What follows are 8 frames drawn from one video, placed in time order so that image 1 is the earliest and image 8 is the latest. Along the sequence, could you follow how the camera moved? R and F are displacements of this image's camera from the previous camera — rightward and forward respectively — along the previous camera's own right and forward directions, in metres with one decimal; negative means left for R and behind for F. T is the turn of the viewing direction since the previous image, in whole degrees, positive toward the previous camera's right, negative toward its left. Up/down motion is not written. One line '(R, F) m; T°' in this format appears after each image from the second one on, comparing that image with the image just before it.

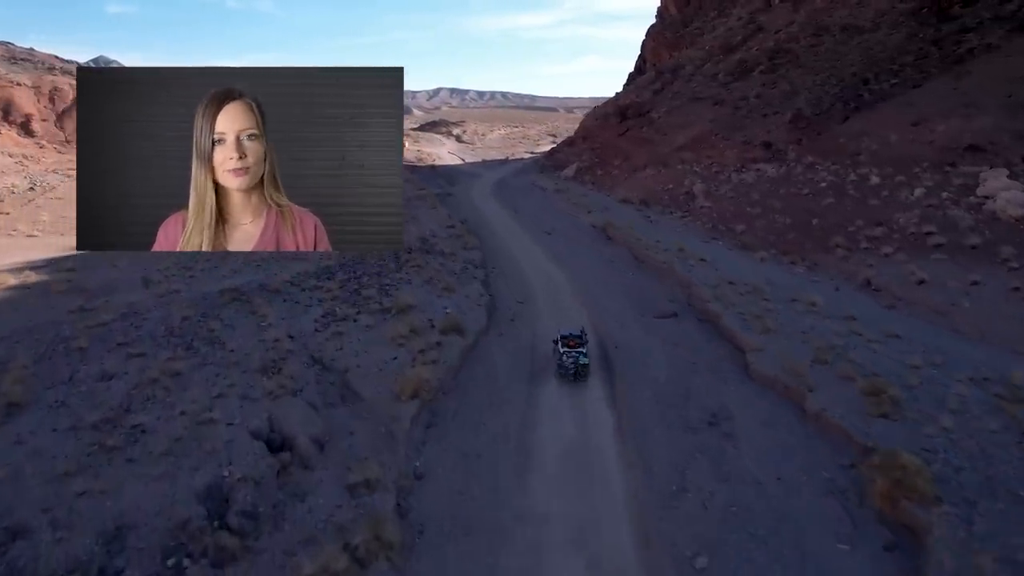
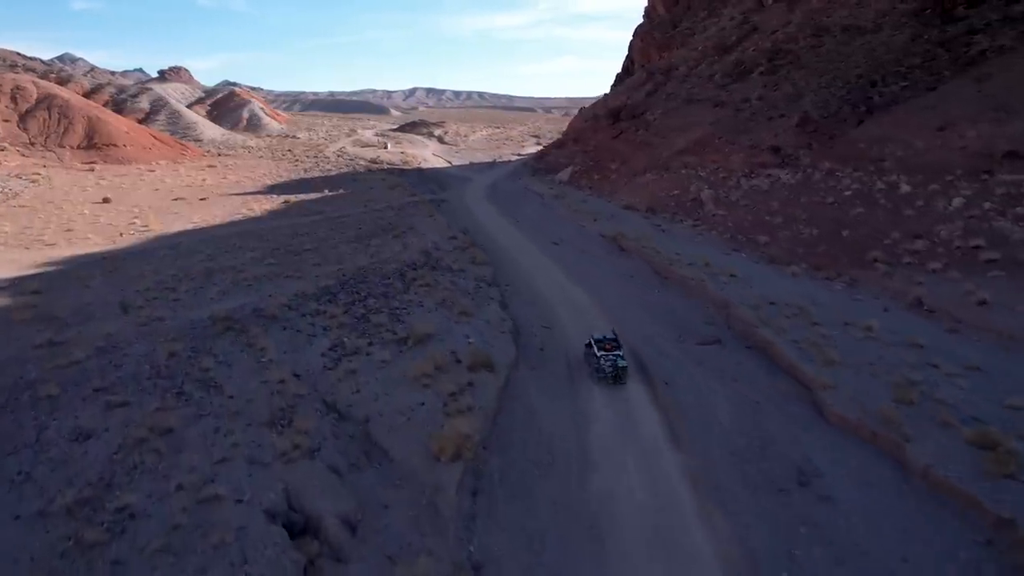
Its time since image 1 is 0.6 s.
(-1.1, +1.7) m; +2°
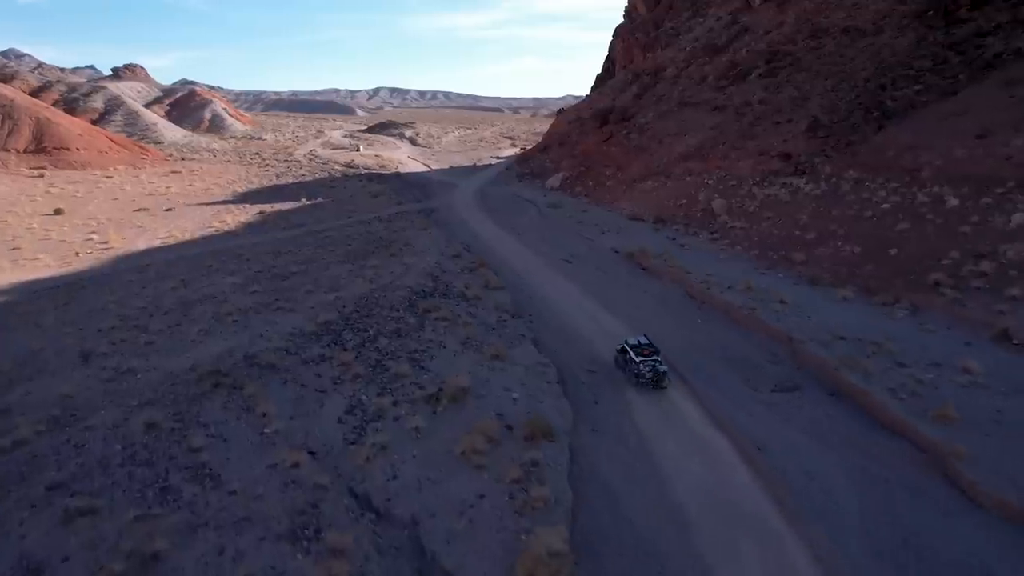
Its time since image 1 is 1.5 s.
(-1.5, +2.4) m; +3°
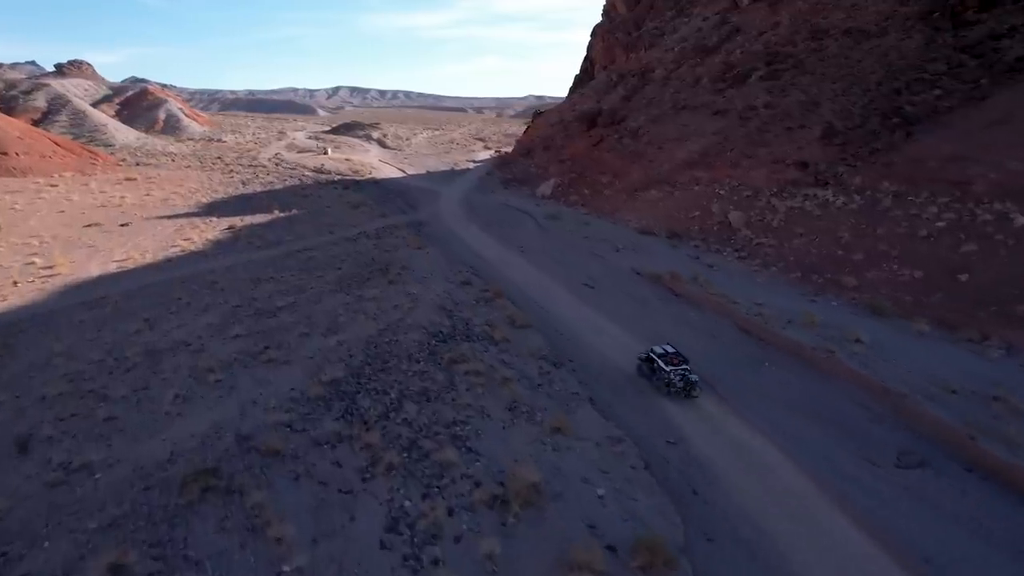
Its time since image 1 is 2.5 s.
(-1.6, +2.7) m; +3°
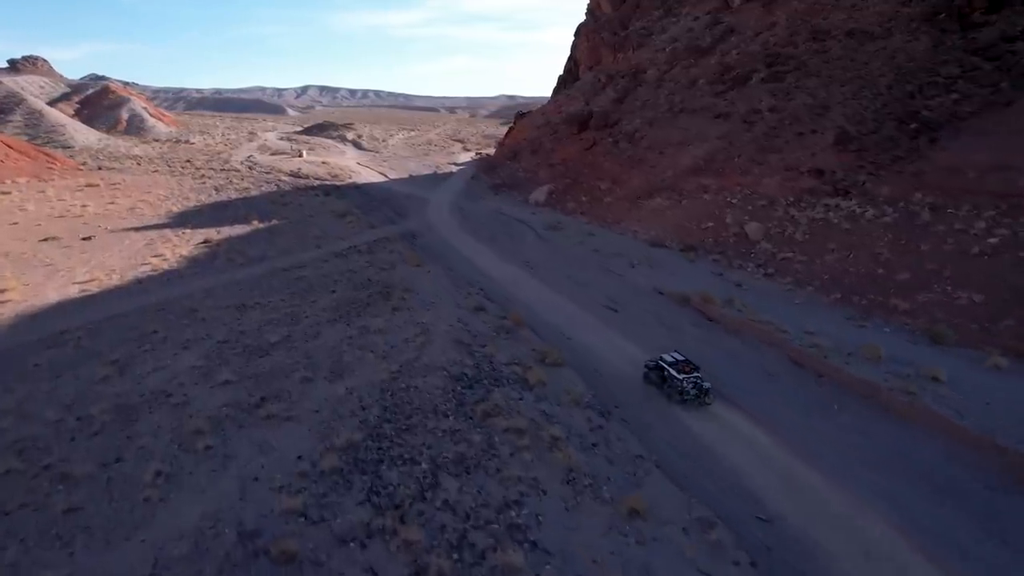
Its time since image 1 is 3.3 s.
(-1.2, +2.0) m; +2°
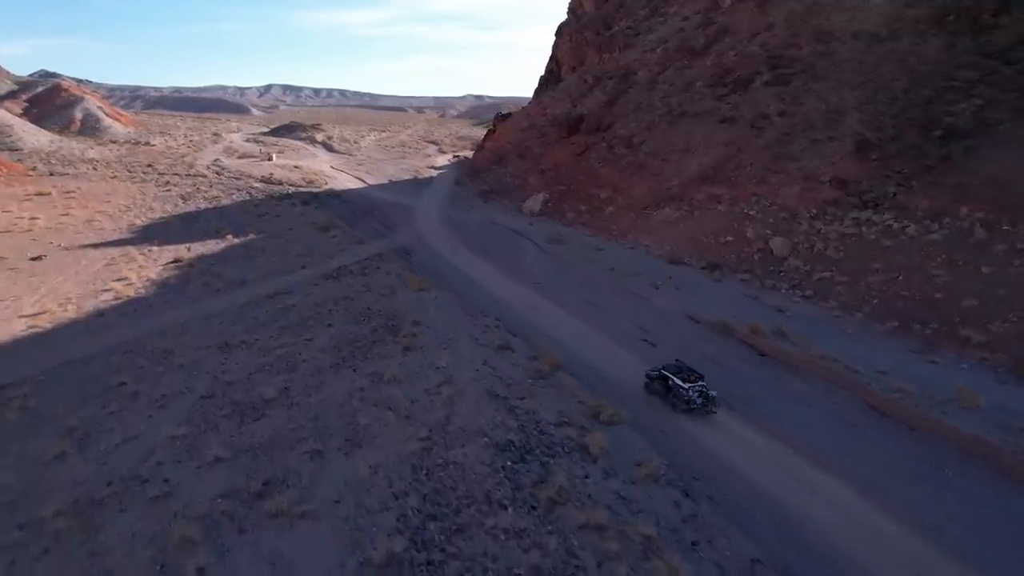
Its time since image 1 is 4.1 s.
(-1.4, +2.3) m; +3°
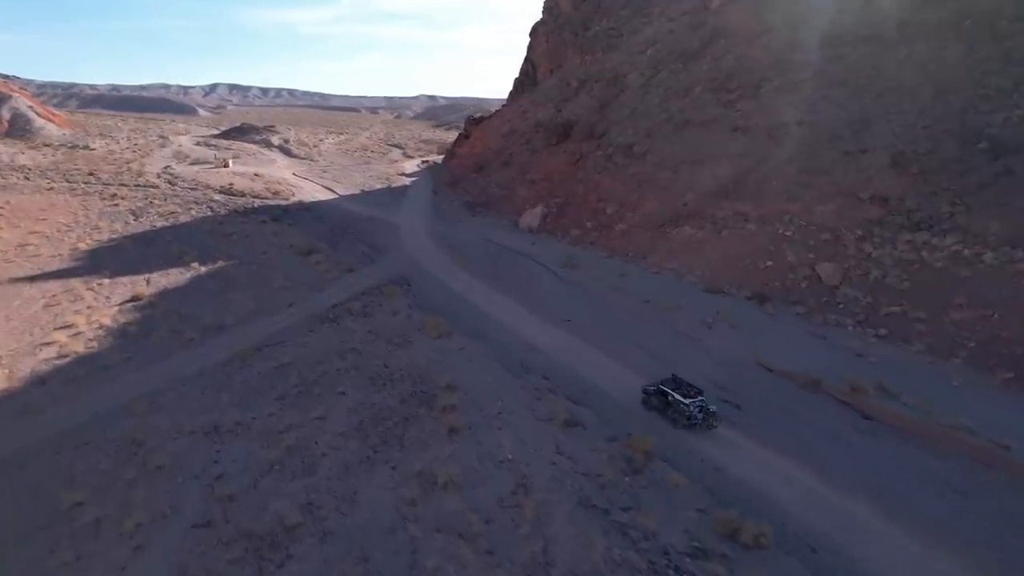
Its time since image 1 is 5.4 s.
(-2.1, +3.2) m; +4°
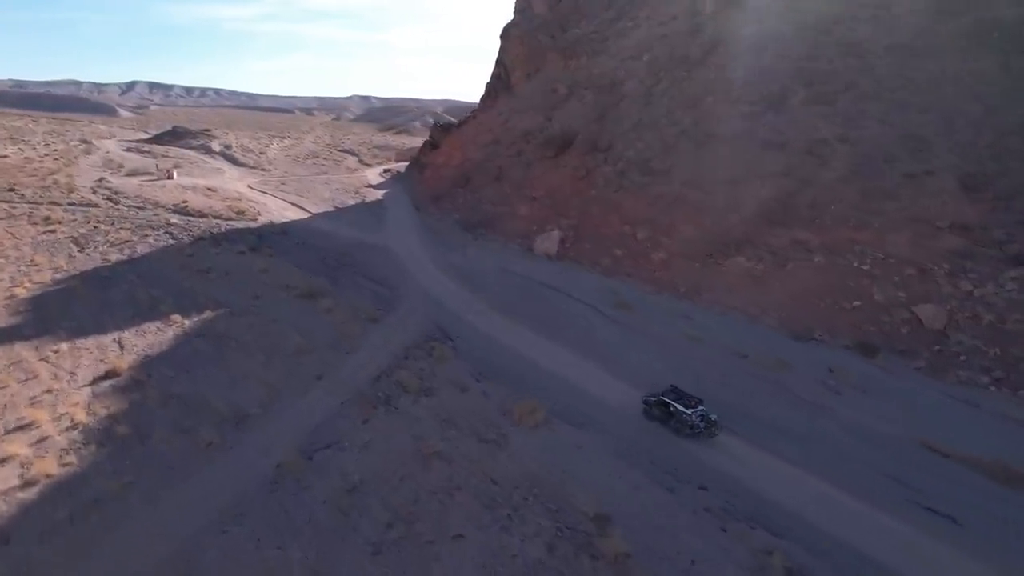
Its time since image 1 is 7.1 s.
(-3.5, +3.8) m; +6°
